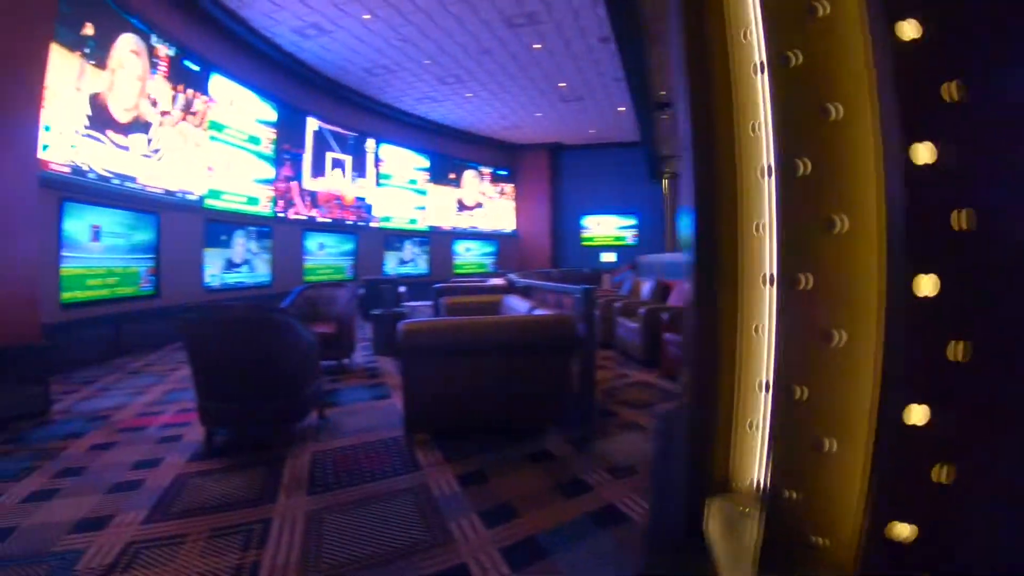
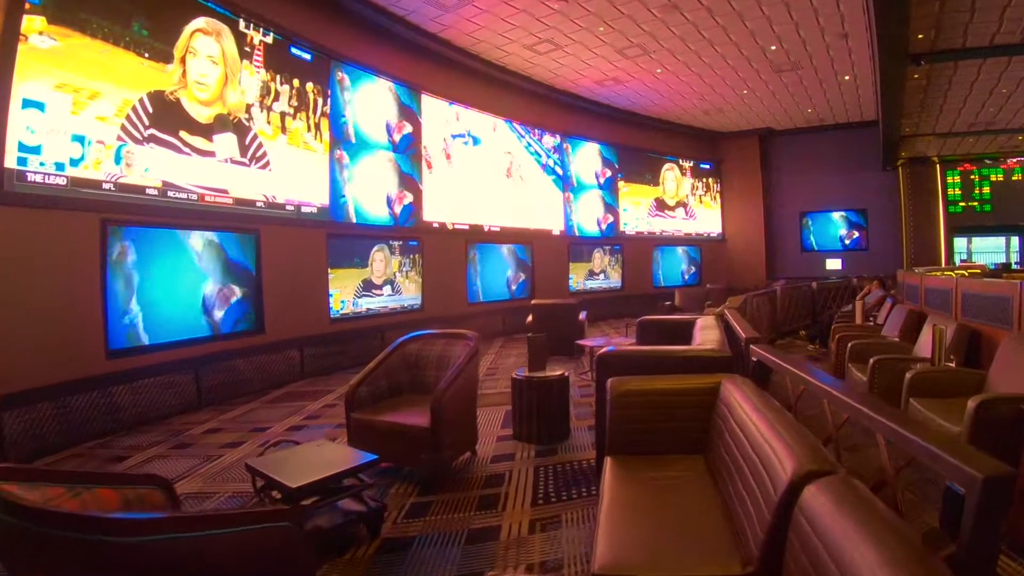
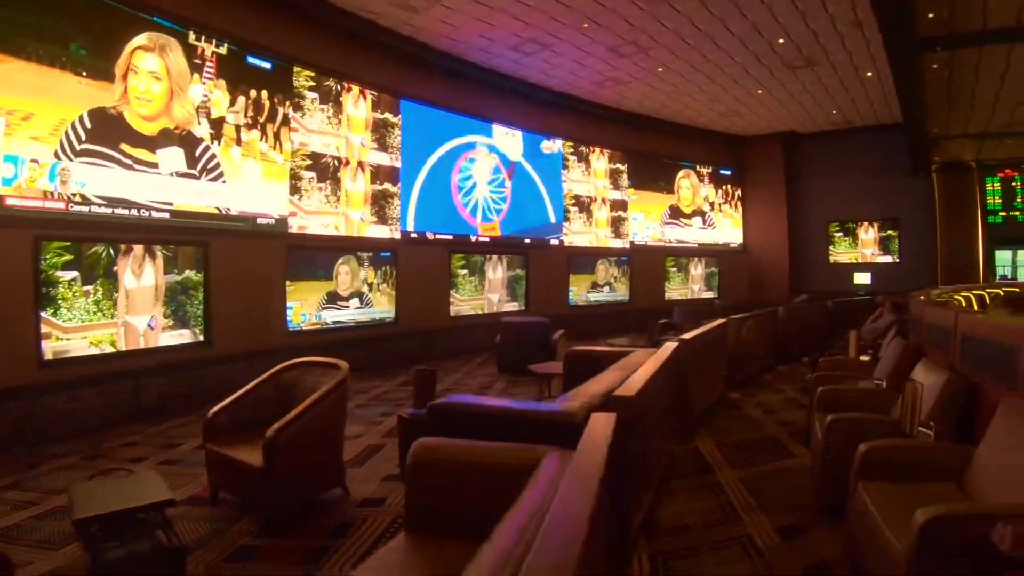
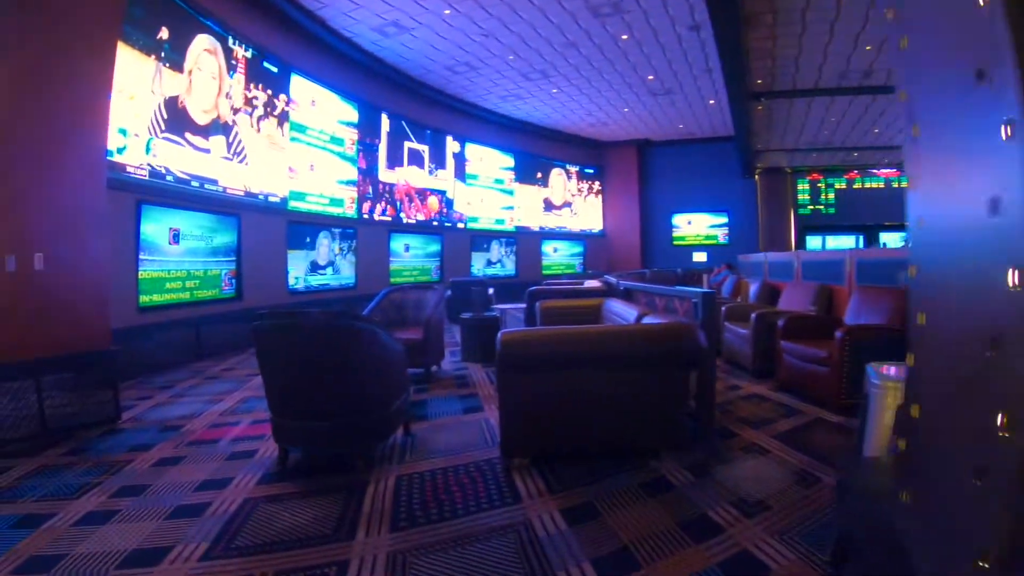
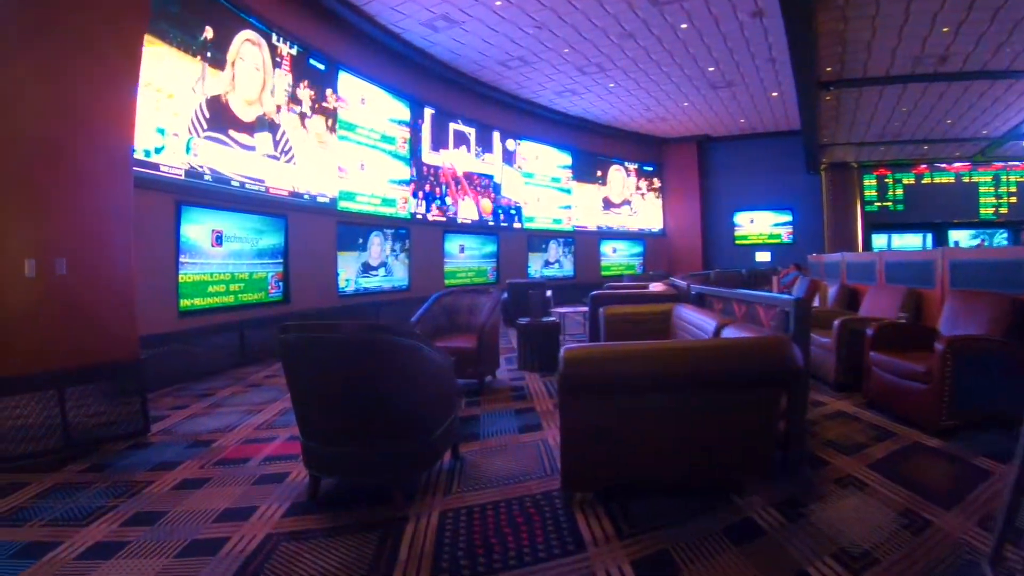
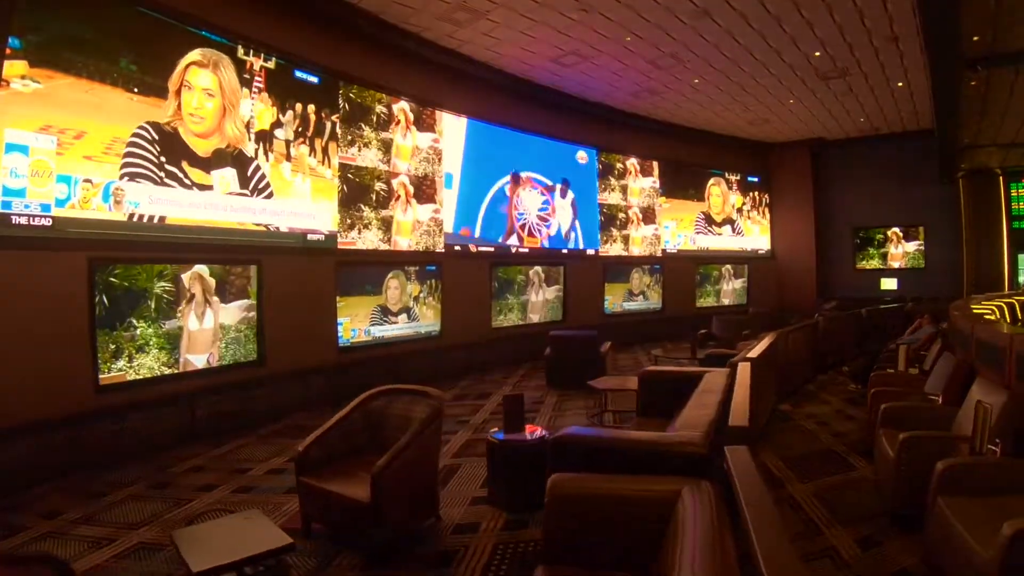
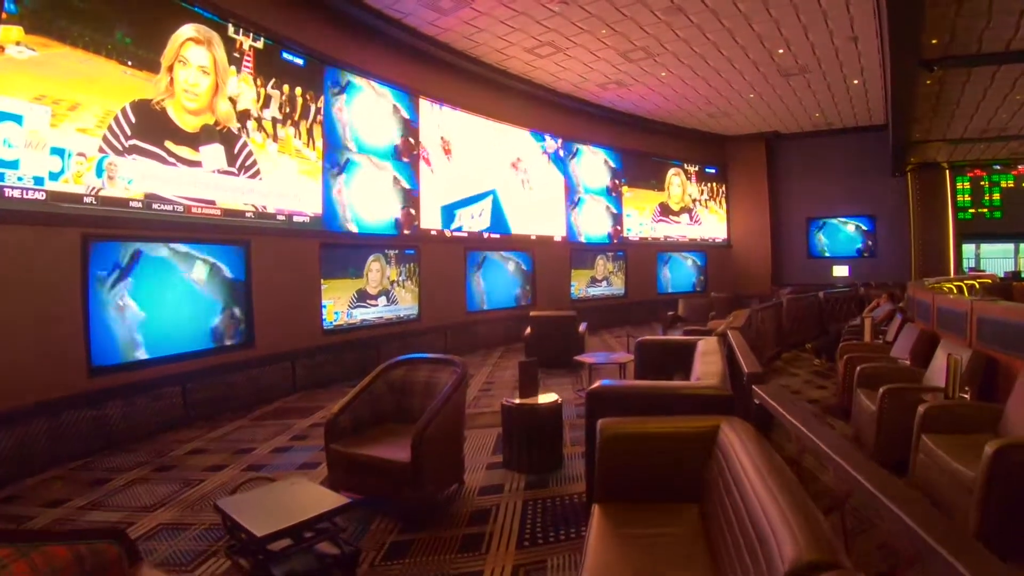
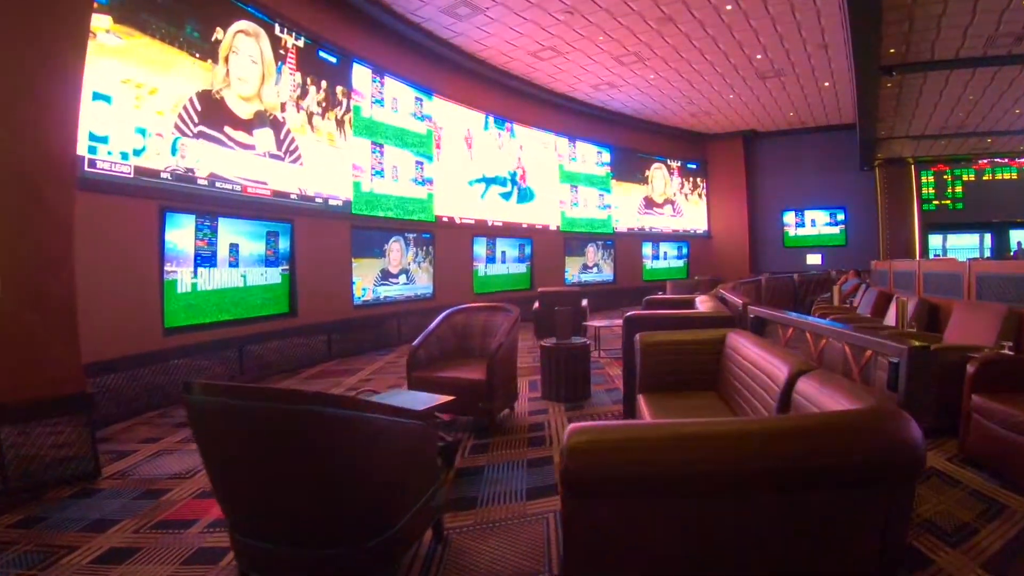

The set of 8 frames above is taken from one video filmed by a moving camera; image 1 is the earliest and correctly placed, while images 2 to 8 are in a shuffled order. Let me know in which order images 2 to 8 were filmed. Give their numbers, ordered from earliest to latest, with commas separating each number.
4, 5, 8, 2, 7, 6, 3
